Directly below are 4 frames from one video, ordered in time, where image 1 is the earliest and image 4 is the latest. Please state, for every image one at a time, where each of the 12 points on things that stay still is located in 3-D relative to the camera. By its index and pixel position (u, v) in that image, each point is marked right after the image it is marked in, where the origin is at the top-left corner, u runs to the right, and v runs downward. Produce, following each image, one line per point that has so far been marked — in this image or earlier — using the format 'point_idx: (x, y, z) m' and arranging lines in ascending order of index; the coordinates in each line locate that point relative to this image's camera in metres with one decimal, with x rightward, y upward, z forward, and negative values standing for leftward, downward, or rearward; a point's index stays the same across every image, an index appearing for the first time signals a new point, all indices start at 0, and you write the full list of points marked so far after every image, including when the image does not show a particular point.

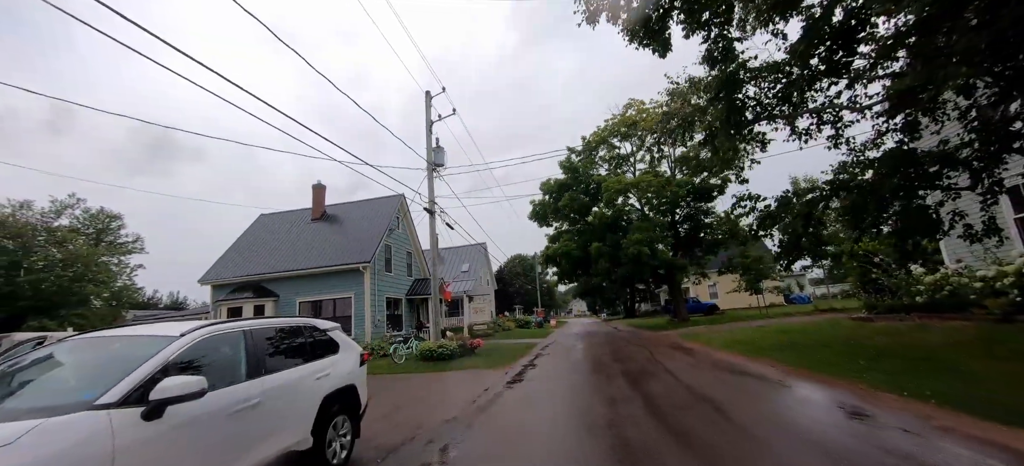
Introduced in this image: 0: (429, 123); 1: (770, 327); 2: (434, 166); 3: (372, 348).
0: (-3.4, +4.5, +15.6) m
1: (+8.9, -3.3, +13.2) m
2: (-3.1, +2.7, +15.4) m
3: (-5.4, -4.5, +15.0) m
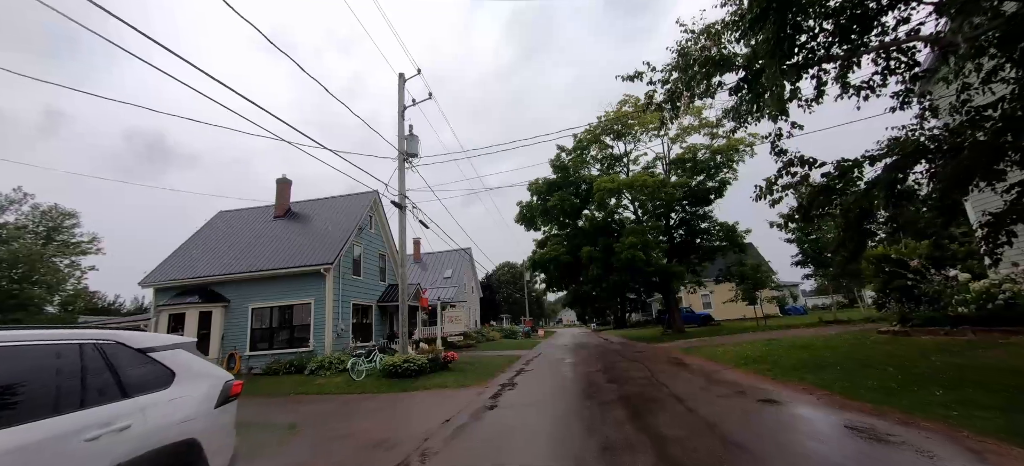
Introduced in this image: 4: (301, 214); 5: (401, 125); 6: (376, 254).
0: (-4.0, +4.5, +14.0) m
1: (+8.2, -3.3, +11.7) m
2: (-3.8, +2.8, +13.7) m
3: (-6.1, -4.3, +13.1) m
4: (-10.3, +0.9, +18.8) m
5: (-4.0, +3.9, +13.8) m
6: (-6.5, -1.0, +18.5) m
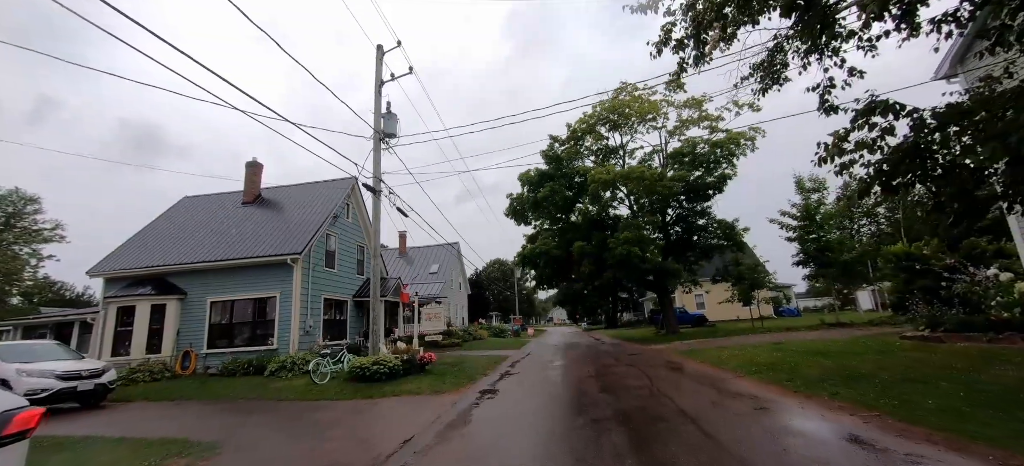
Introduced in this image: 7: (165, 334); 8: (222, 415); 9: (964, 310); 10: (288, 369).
0: (-4.3, +4.9, +12.7) m
1: (+7.8, -3.1, +10.7) m
2: (-4.2, +3.2, +12.4) m
3: (-6.6, -3.9, +11.8) m
4: (-10.8, +1.5, +17.4) m
5: (-4.4, +4.3, +12.5) m
6: (-7.1, -0.5, +17.2) m
7: (-12.0, -3.5, +13.3) m
8: (-6.2, -3.9, +8.3) m
9: (+11.1, -1.9, +9.4) m
10: (-6.8, -4.1, +11.6) m
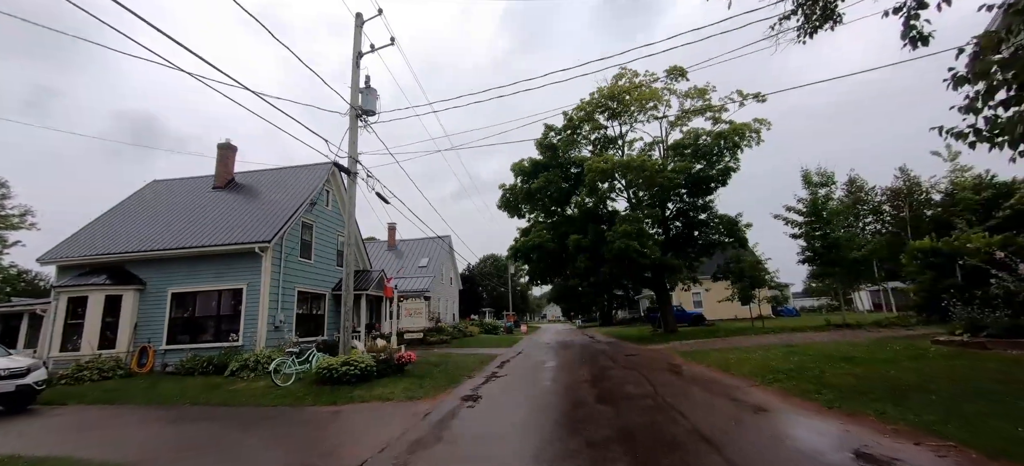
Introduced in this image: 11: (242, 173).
0: (-4.6, +5.3, +11.5) m
1: (+7.5, -2.9, +9.7) m
2: (-4.4, +3.5, +11.3) m
3: (-7.0, -3.5, +10.6) m
4: (-11.1, +2.0, +16.2) m
5: (-4.6, +4.6, +11.4) m
6: (-7.4, -0.1, +16.0) m
7: (-12.3, -3.0, +12.1) m
8: (-6.6, -3.6, +7.2) m
9: (+10.8, -1.8, +8.5) m
10: (-7.1, -3.7, +10.5) m
11: (-11.8, +2.6, +17.0) m
